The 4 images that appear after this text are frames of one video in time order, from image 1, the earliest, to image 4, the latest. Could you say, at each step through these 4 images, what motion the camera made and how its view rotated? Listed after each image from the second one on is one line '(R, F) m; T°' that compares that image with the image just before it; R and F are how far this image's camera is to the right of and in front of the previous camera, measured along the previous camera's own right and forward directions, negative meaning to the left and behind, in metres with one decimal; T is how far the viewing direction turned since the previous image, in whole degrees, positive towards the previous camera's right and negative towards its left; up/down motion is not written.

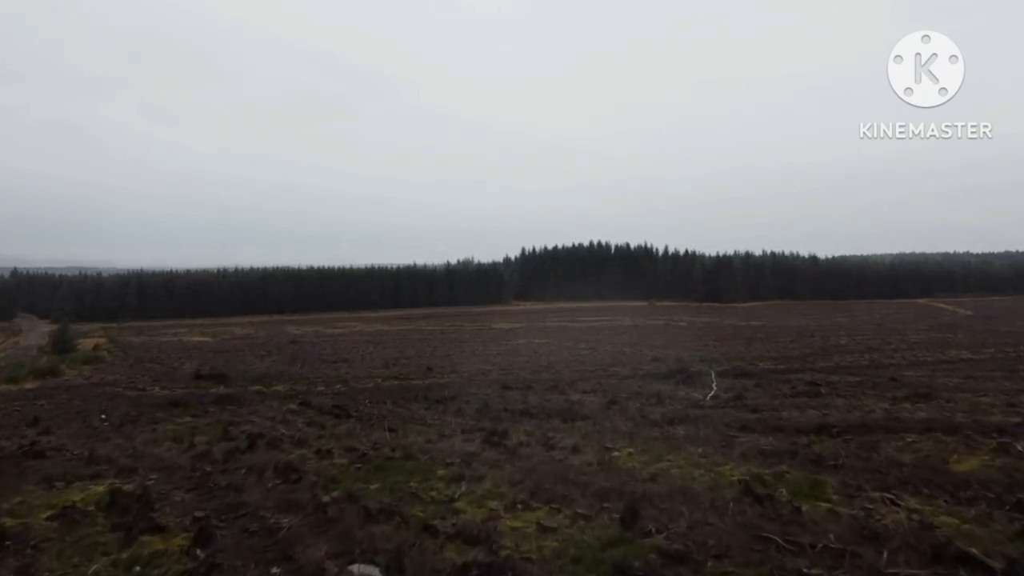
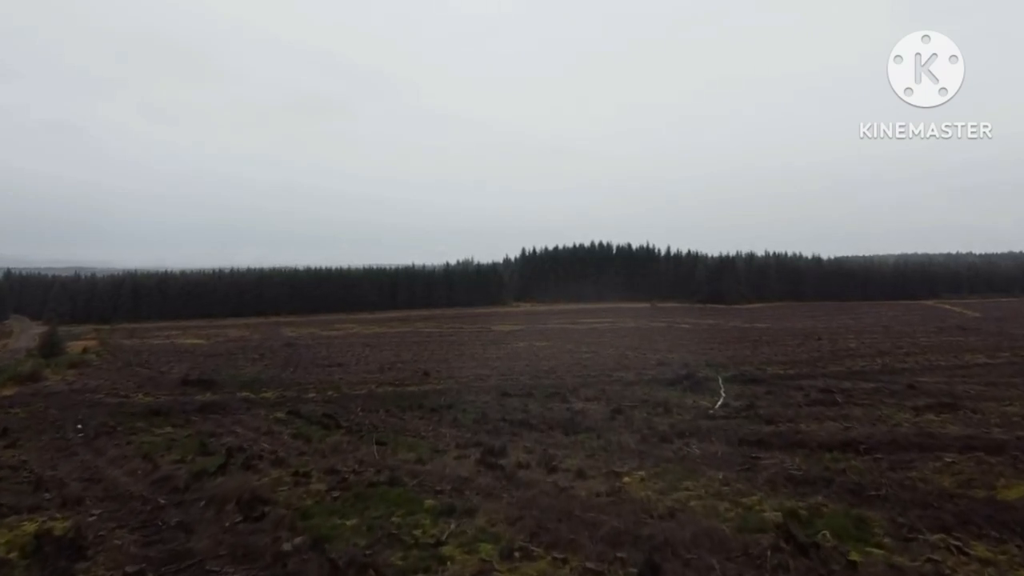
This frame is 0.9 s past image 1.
(0.0, +1.0) m; 0°
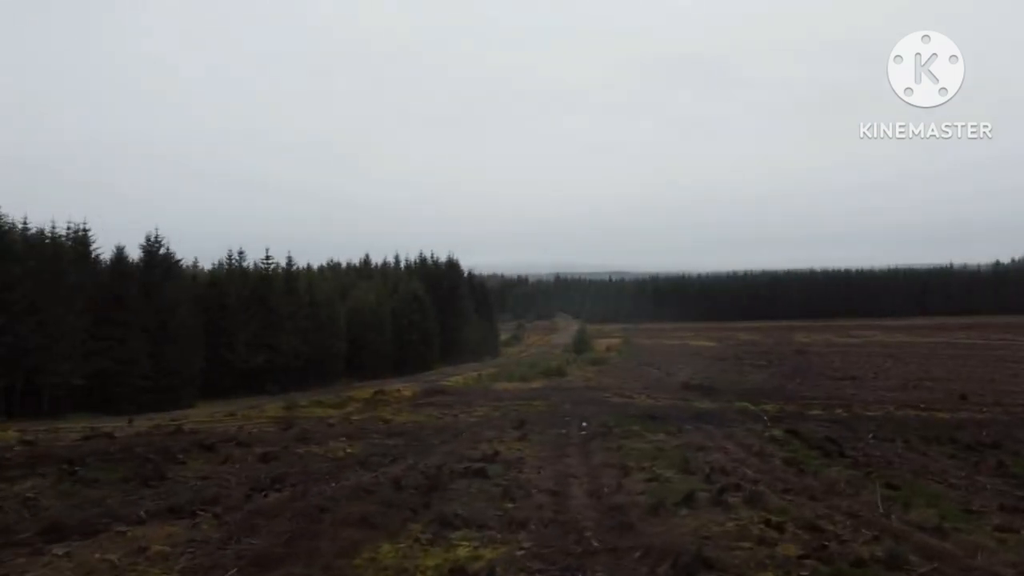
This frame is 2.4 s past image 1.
(-0.1, +2.3) m; -32°
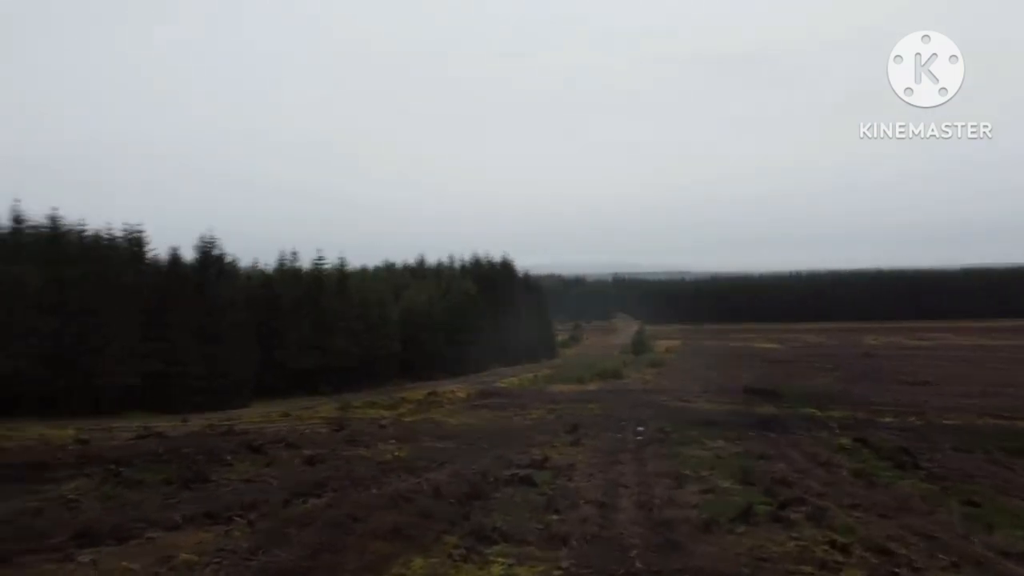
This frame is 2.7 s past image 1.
(+0.2, +0.6) m; -4°
